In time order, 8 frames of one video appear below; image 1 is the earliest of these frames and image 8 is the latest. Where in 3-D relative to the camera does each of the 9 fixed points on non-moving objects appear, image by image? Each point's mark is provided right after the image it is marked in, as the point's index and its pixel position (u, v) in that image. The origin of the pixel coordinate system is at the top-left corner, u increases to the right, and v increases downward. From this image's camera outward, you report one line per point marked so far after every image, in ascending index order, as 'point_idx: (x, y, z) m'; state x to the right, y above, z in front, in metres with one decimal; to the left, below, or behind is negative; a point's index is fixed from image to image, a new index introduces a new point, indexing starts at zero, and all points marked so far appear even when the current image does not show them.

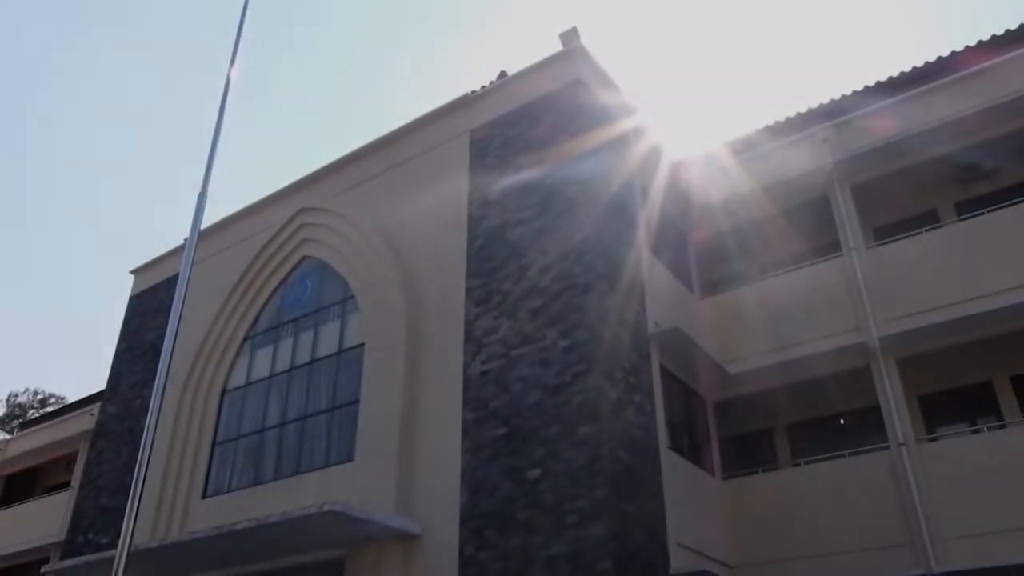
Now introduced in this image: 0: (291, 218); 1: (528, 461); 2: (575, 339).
0: (-3.2, +1.0, +12.5) m
1: (+0.2, -1.6, +8.3) m
2: (+0.6, -0.5, +8.6) m
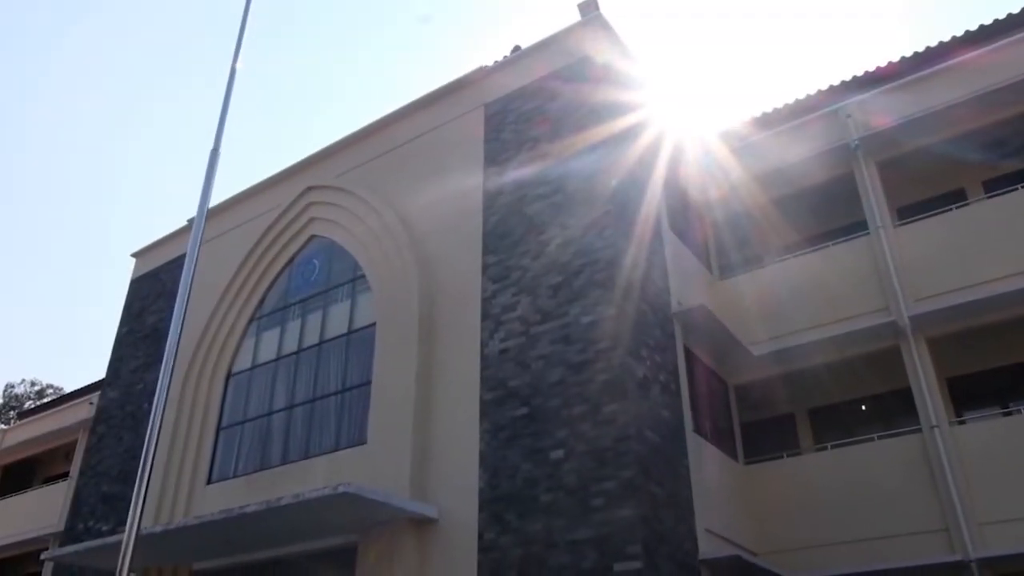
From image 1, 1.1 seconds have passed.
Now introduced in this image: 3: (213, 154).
0: (-3.0, +1.3, +12.1) m
1: (+0.4, -1.4, +7.9) m
2: (+0.8, -0.3, +8.3) m
3: (-2.9, +1.3, +8.5) m
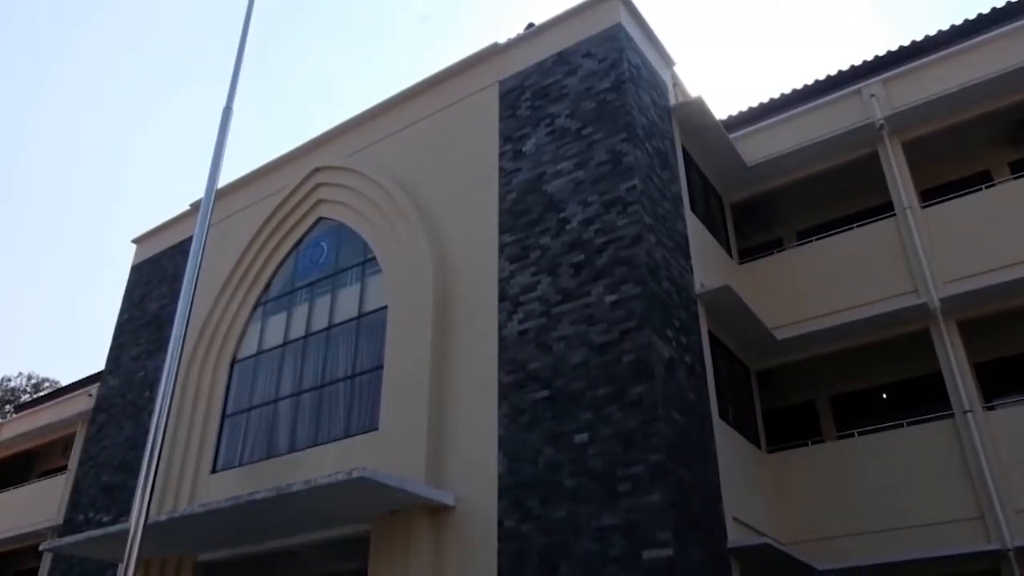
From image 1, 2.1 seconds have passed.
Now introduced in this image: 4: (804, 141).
0: (-2.8, +1.5, +11.8) m
1: (+0.5, -1.2, +7.6) m
2: (+1.0, -0.1, +7.9) m
3: (-2.7, +1.5, +8.1) m
4: (+3.7, +1.9, +11.1) m
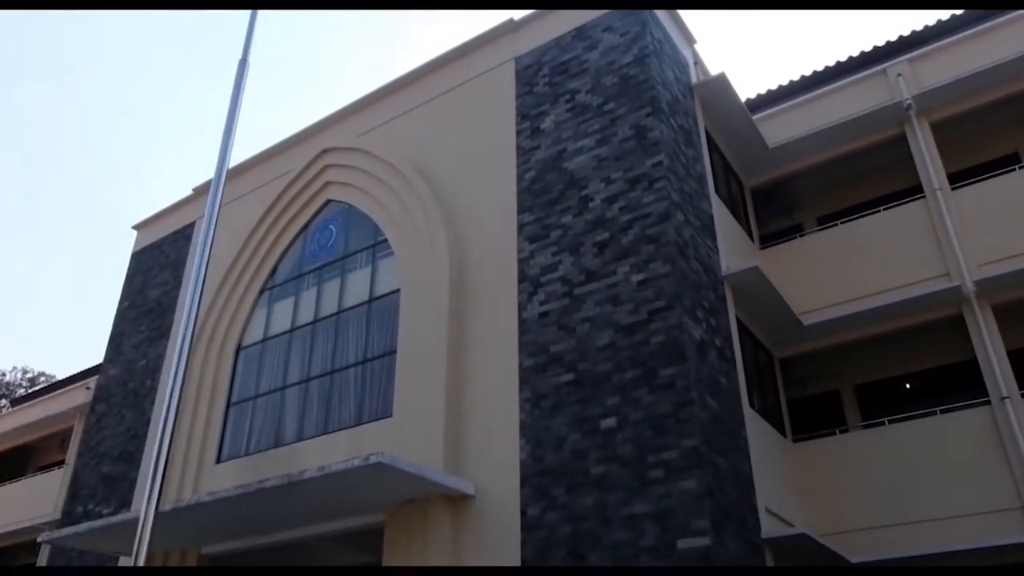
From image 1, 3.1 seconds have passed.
0: (-2.6, +1.7, +11.4) m
1: (+0.7, -1.0, +7.3) m
2: (+1.2, +0.1, +7.6) m
3: (-2.5, +1.7, +7.8) m
4: (+3.9, +2.0, +10.7) m
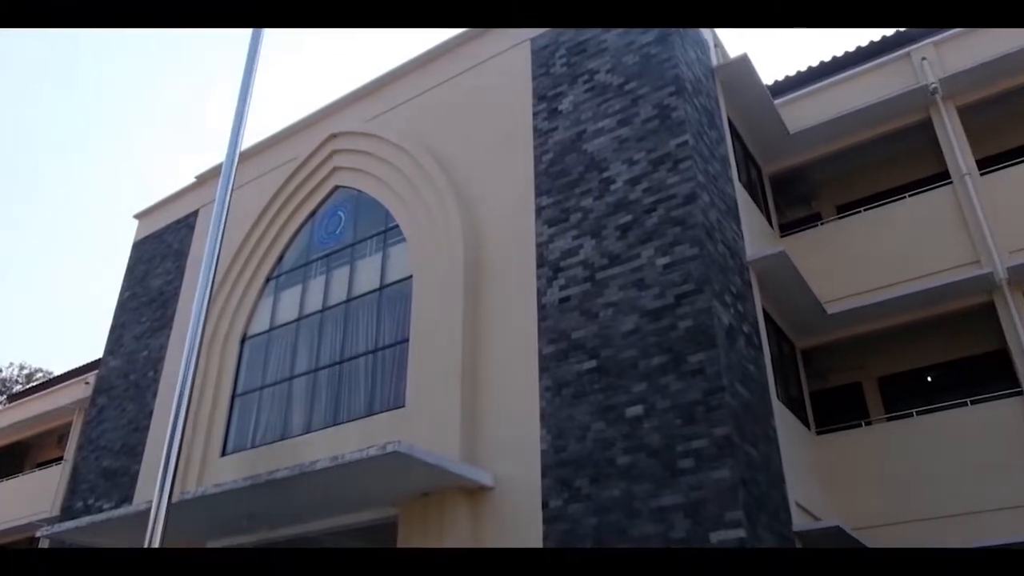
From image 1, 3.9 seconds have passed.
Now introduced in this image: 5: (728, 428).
0: (-2.4, +1.8, +11.1) m
1: (+0.9, -0.9, +7.0) m
2: (+1.4, +0.3, +7.3) m
3: (-2.3, +1.9, +7.5) m
4: (+4.1, +2.2, +10.4) m
5: (+1.6, -1.0, +6.4) m
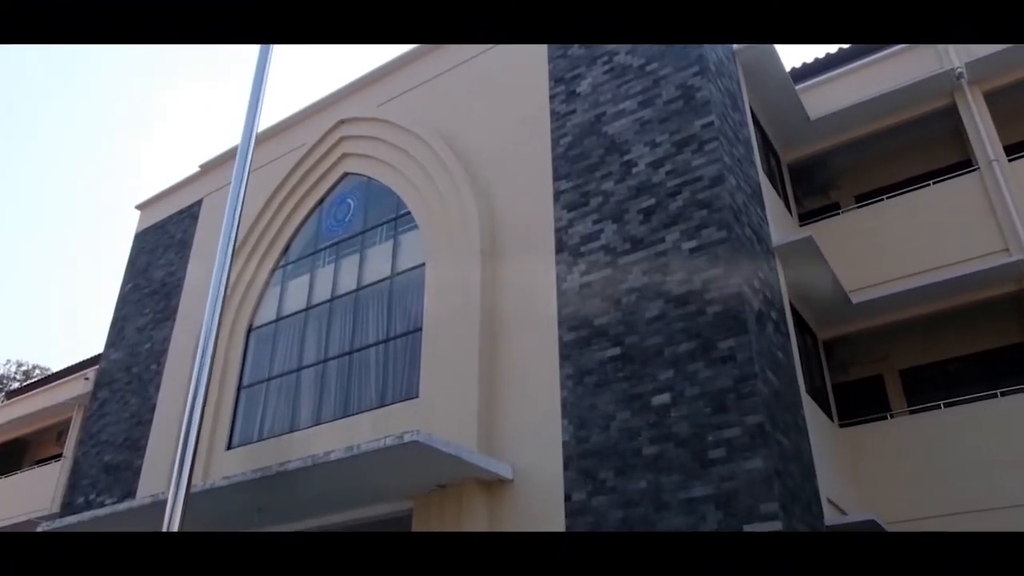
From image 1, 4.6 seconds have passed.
0: (-2.3, +1.9, +10.8) m
1: (+1.1, -0.7, +6.7) m
2: (+1.5, +0.4, +7.0) m
3: (-2.2, +2.0, +7.2) m
4: (+4.2, +2.3, +10.2) m
5: (+1.7, -0.9, +6.1) m
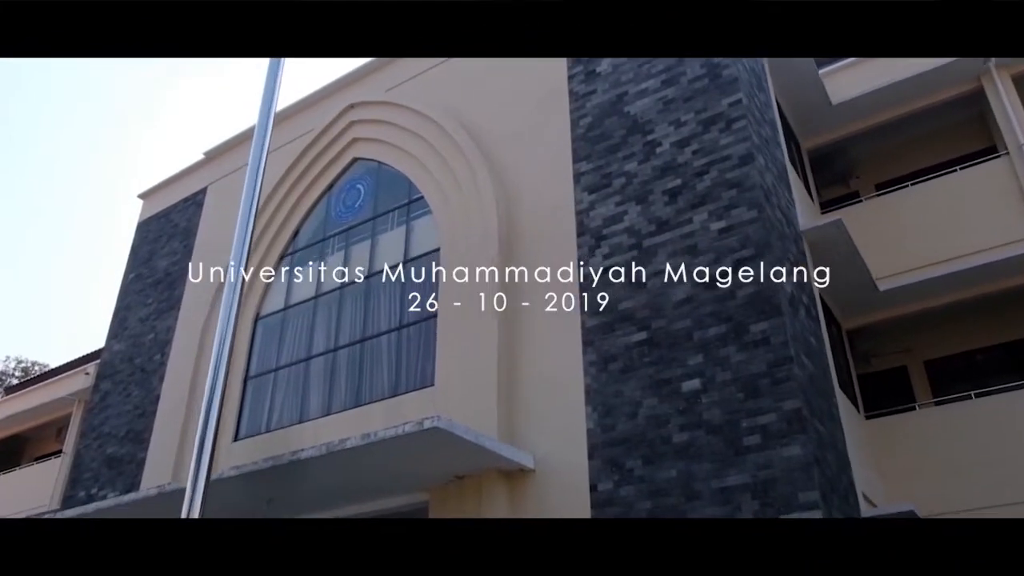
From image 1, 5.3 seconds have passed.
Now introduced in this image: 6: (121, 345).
0: (-2.1, +2.1, +10.5) m
1: (+1.2, -0.6, +6.4) m
2: (+1.7, +0.5, +6.8) m
3: (-2.0, +2.1, +6.9) m
4: (+4.4, +2.4, +9.9) m
5: (+1.9, -0.8, +5.9) m
6: (-5.2, -0.8, +11.6) m
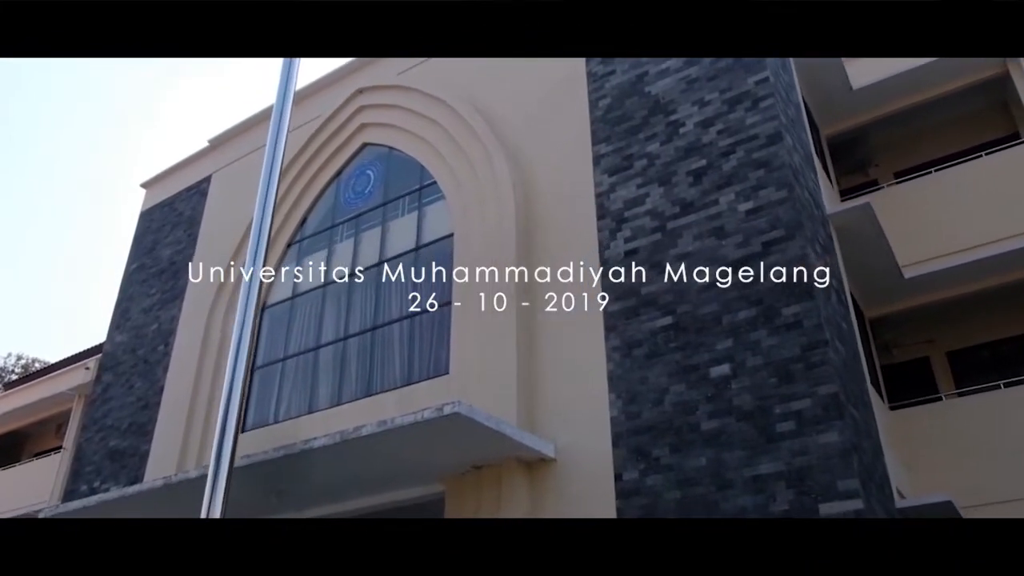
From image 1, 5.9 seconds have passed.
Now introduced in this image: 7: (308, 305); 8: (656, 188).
0: (-2.0, +2.2, +10.3) m
1: (+1.4, -0.5, +6.2) m
2: (+1.9, +0.6, +6.5) m
3: (-1.8, +2.3, +6.7) m
4: (+4.5, +2.5, +9.7) m
5: (+2.1, -0.6, +5.6) m
6: (-5.0, -0.6, +11.3) m
7: (-2.2, -0.2, +9.4) m
8: (+1.2, +0.8, +7.1) m
